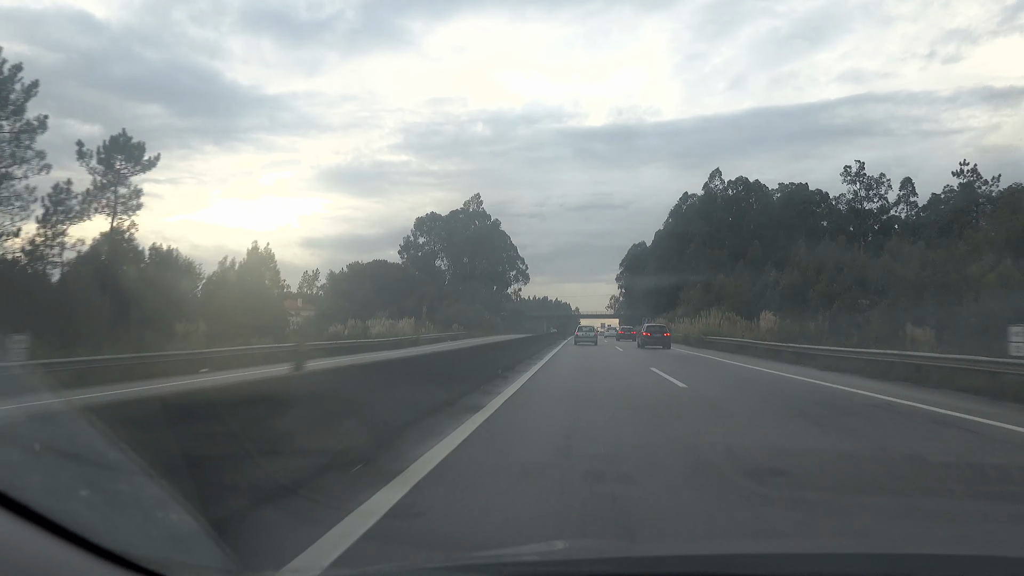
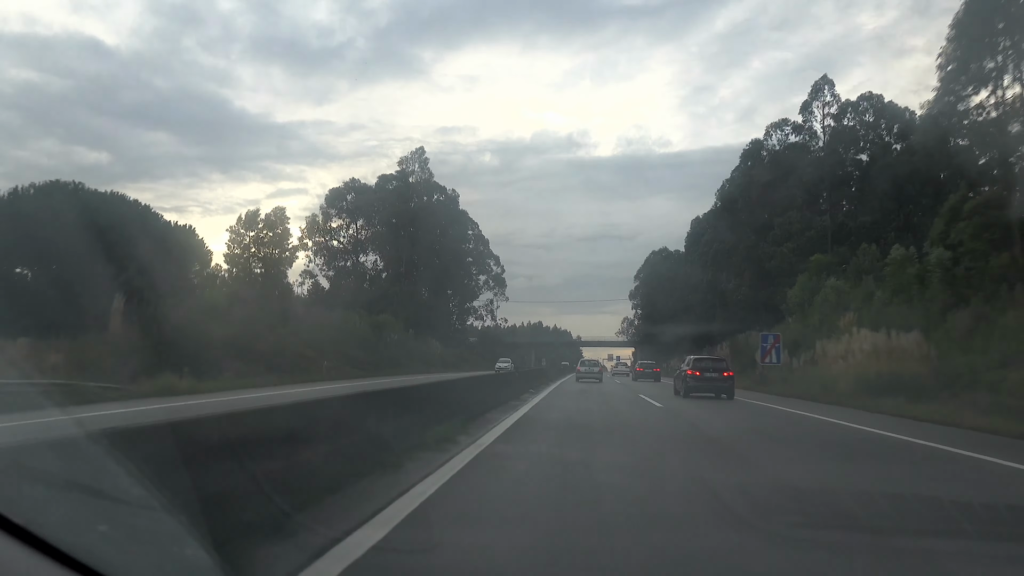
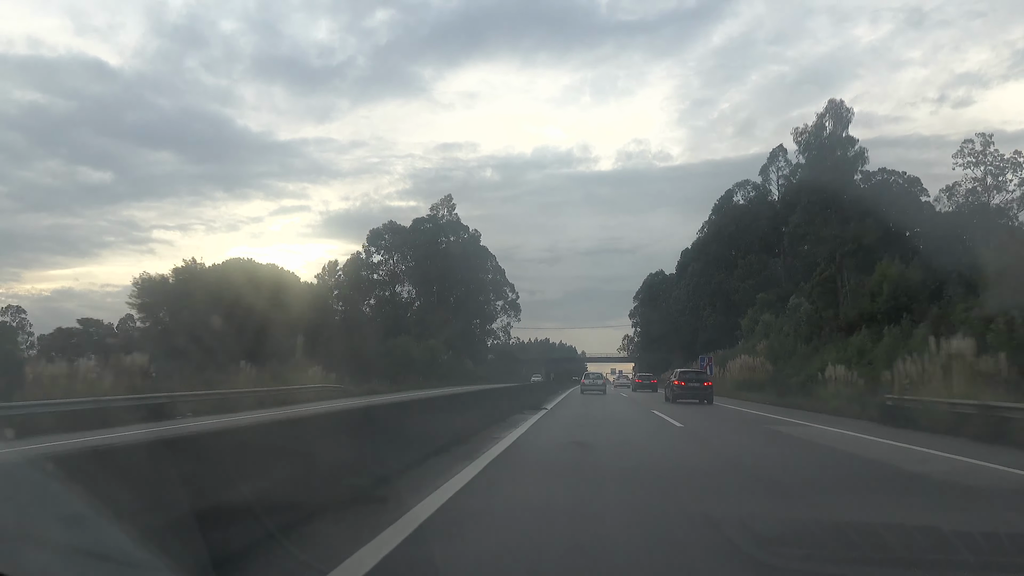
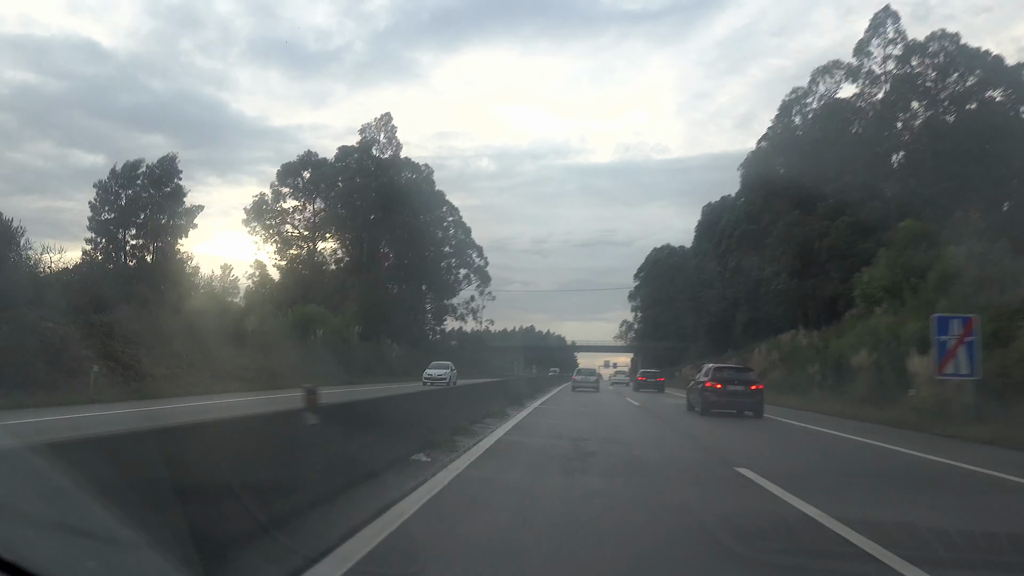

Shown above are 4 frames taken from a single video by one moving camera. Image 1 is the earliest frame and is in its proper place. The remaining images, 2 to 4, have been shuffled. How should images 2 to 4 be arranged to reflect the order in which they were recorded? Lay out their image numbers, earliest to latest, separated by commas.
3, 2, 4
